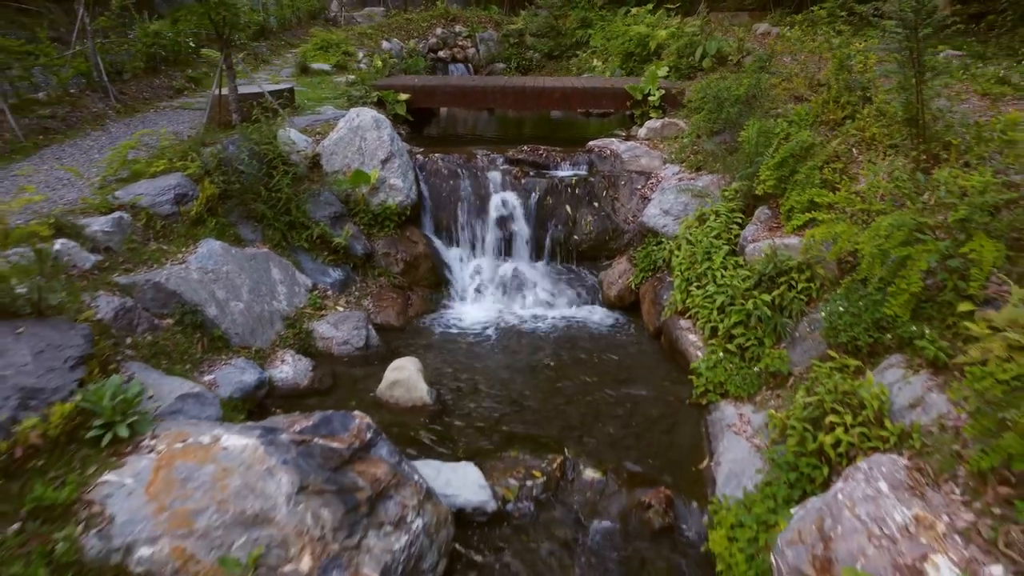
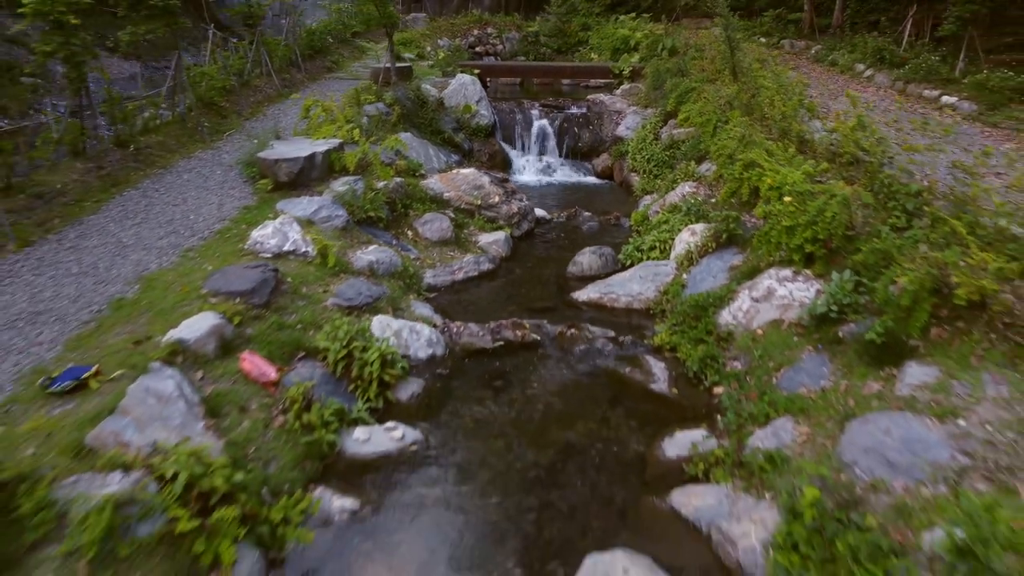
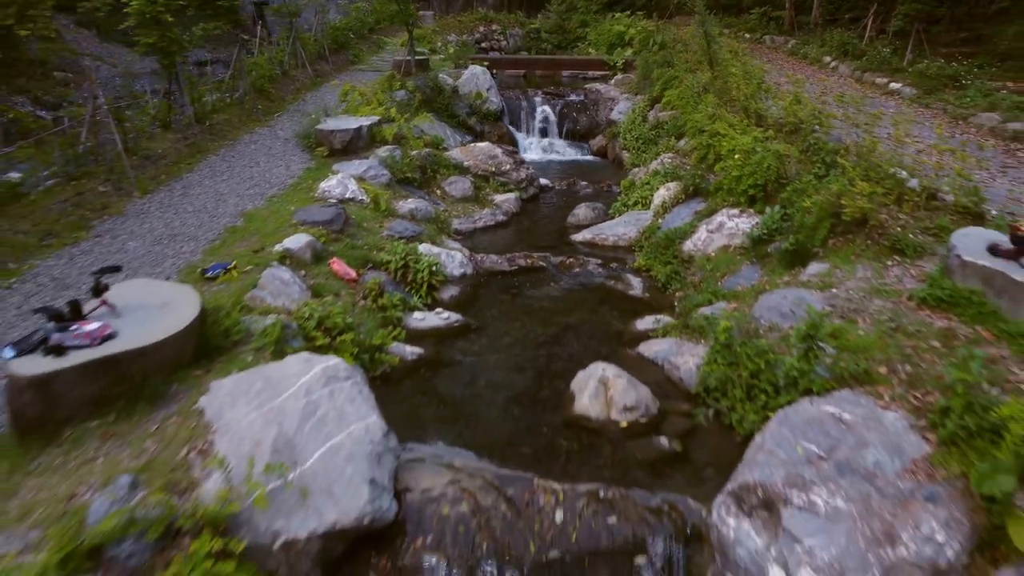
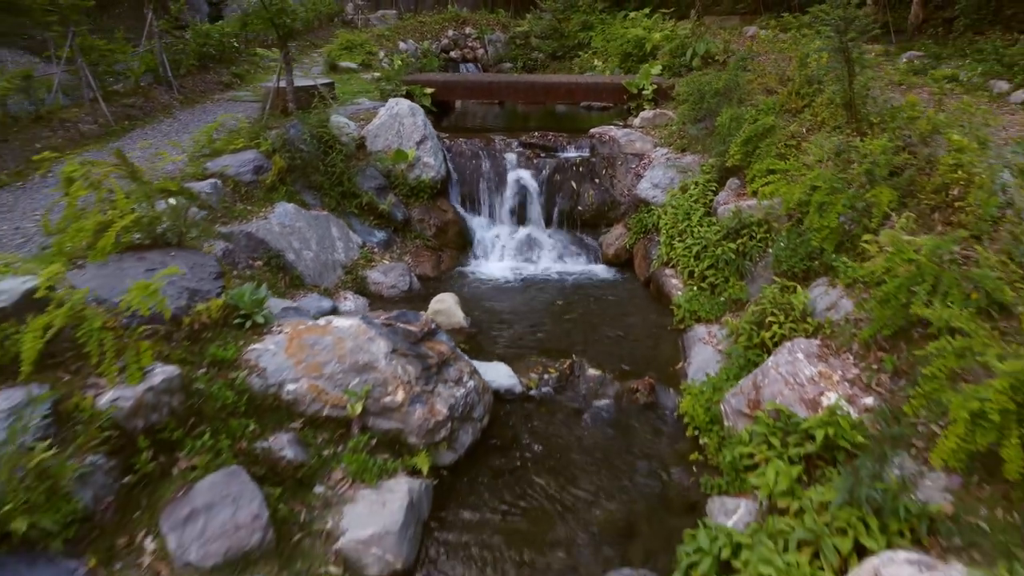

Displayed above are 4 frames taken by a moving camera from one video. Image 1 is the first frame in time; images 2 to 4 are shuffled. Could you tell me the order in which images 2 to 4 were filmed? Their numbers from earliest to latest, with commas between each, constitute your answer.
4, 2, 3
